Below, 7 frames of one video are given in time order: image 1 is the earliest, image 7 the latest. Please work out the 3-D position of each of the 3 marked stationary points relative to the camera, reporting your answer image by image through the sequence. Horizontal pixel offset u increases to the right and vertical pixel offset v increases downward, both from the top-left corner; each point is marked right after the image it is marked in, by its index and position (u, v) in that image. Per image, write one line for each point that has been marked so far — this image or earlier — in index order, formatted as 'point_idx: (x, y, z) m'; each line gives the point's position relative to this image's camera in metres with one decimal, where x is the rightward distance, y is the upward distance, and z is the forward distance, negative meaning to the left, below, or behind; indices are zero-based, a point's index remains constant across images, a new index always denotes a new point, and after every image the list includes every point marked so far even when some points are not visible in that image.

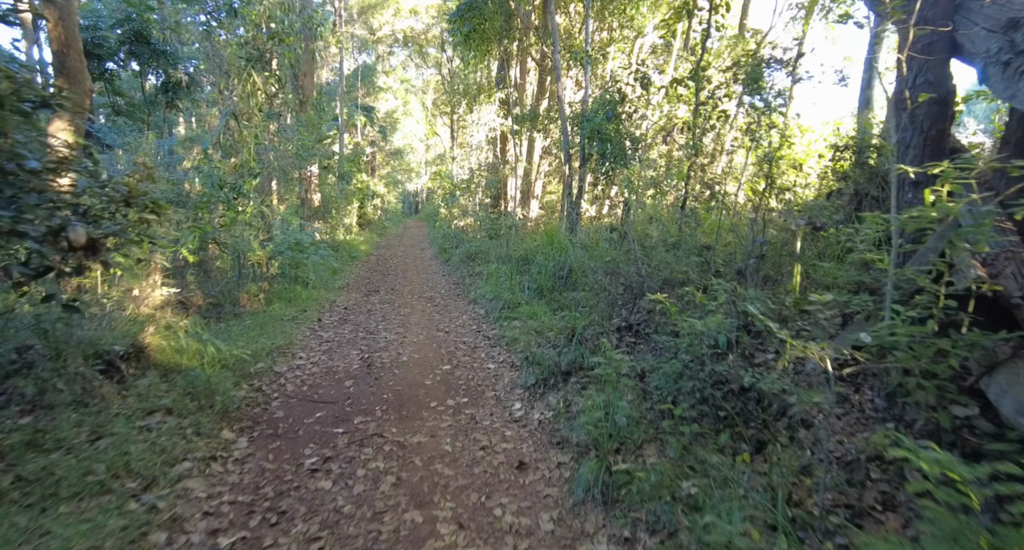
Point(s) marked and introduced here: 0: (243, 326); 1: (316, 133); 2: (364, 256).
0: (-4.1, -0.8, +6.9) m
1: (-7.0, +5.1, +16.4) m
2: (-5.9, +0.7, +18.2) m
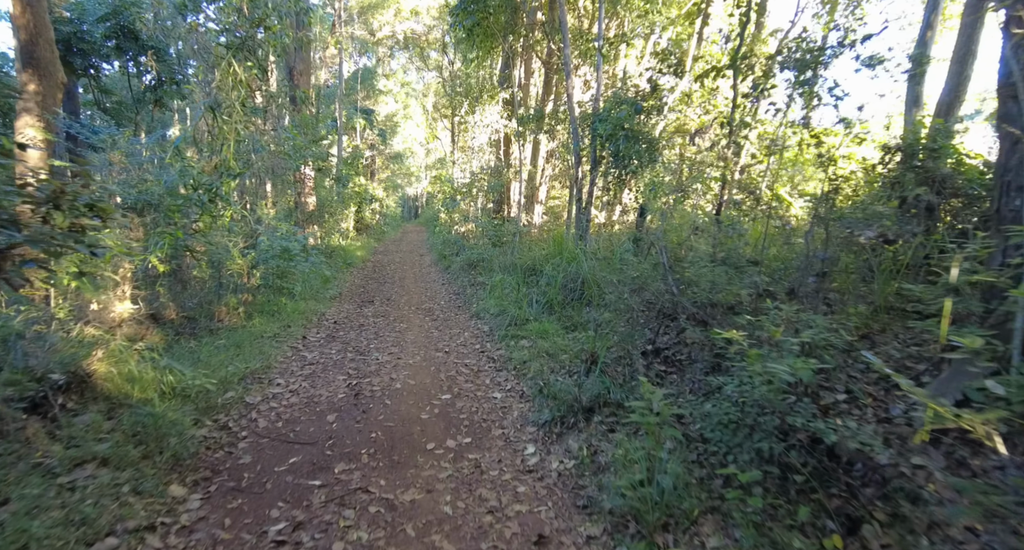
0: (-4.0, -1.0, +6.1) m
1: (-6.9, +4.8, +15.7) m
2: (-5.8, +0.5, +17.4) m
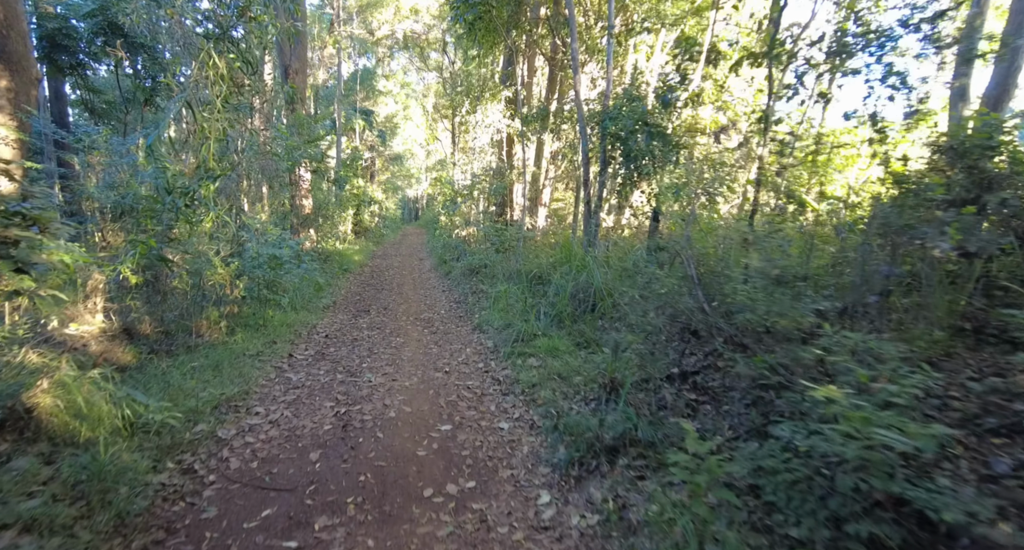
0: (-3.9, -1.1, +5.5) m
1: (-6.8, +4.7, +15.1) m
2: (-5.7, +0.3, +16.8) m
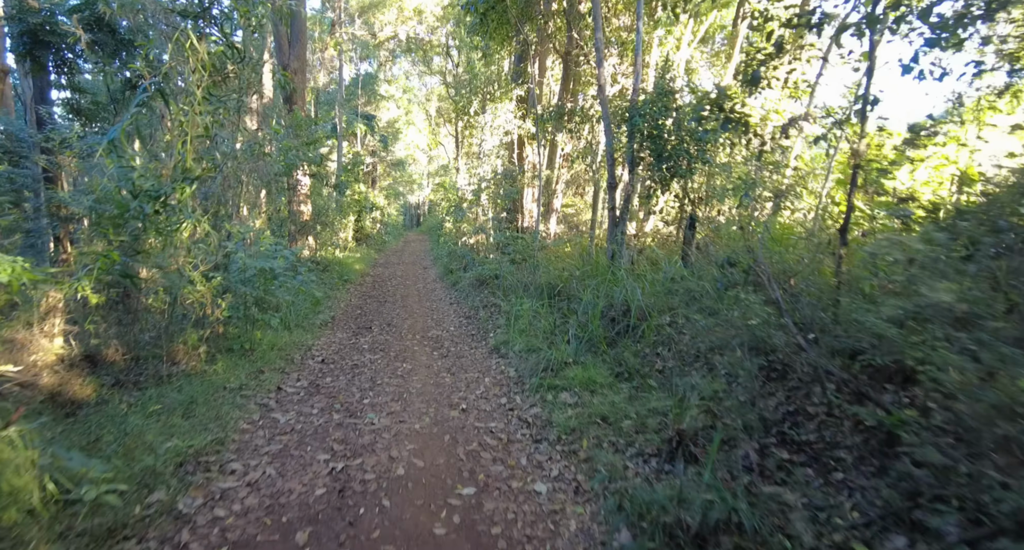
0: (-3.5, -1.3, +4.6) m
1: (-6.4, +4.3, +14.3) m
2: (-5.3, -0.1, +15.9) m
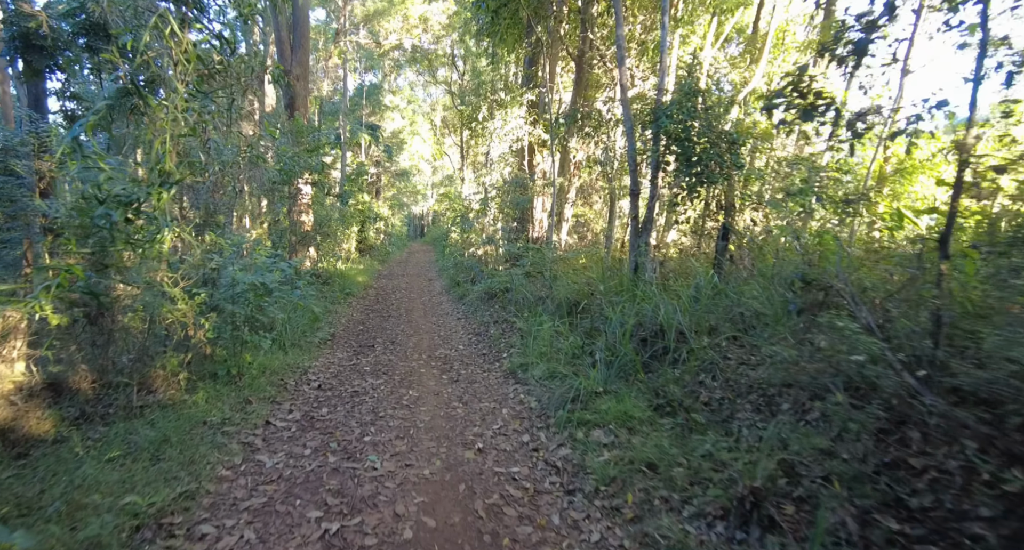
0: (-3.3, -1.5, +3.9) m
1: (-6.2, +3.9, +13.7) m
2: (-5.0, -0.5, +15.3) m
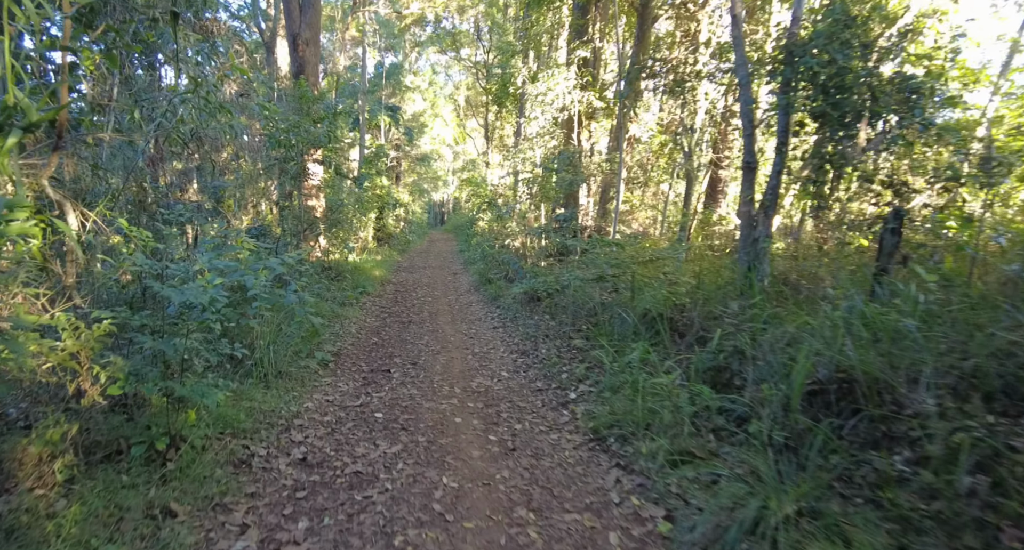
0: (-2.6, -1.6, +1.8) m
1: (-5.0, +4.1, +11.6) m
2: (-3.9, -0.3, +13.2) m
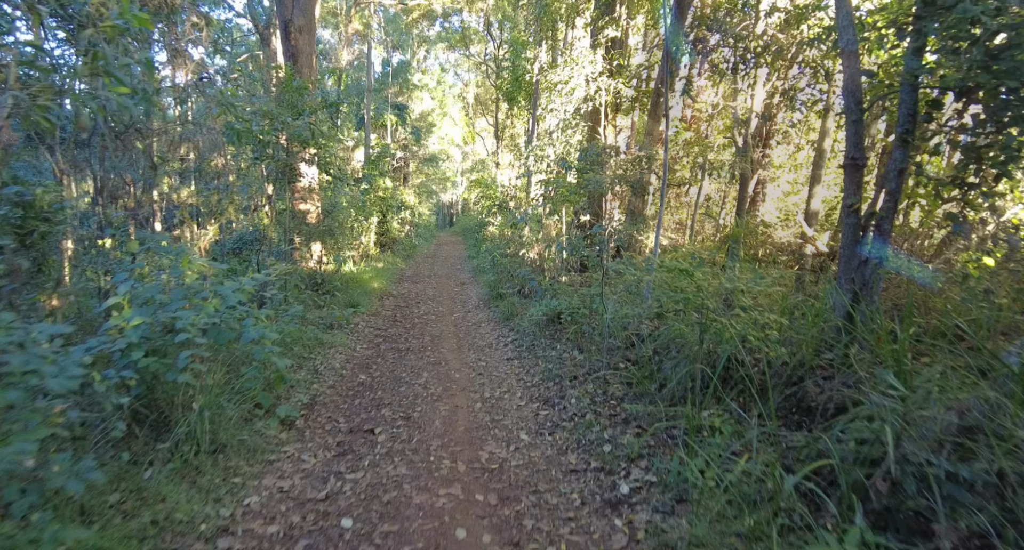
0: (-2.5, -1.9, +0.3) m
1: (-4.7, +3.8, +10.2) m
2: (-3.5, -0.7, +11.8) m
